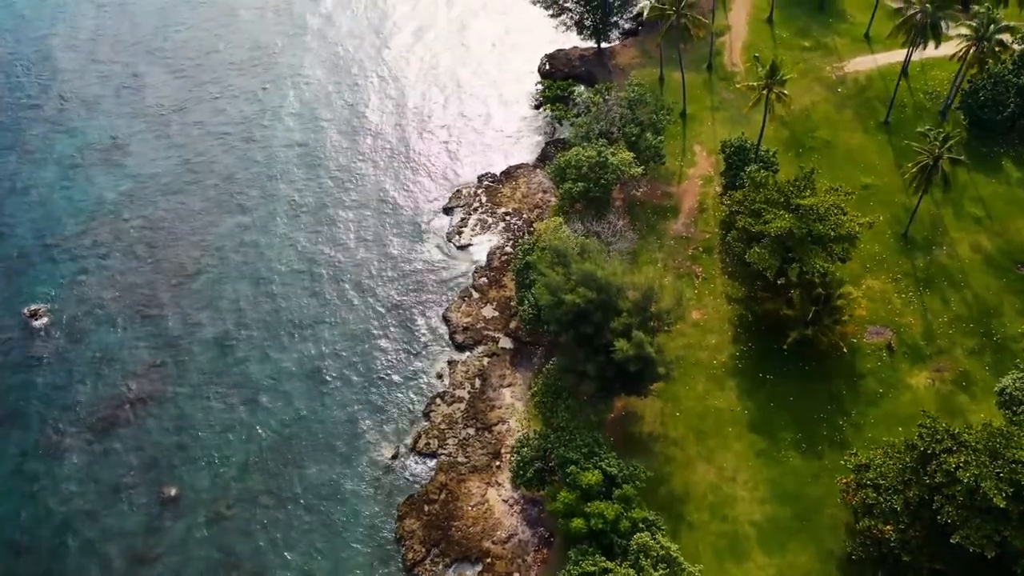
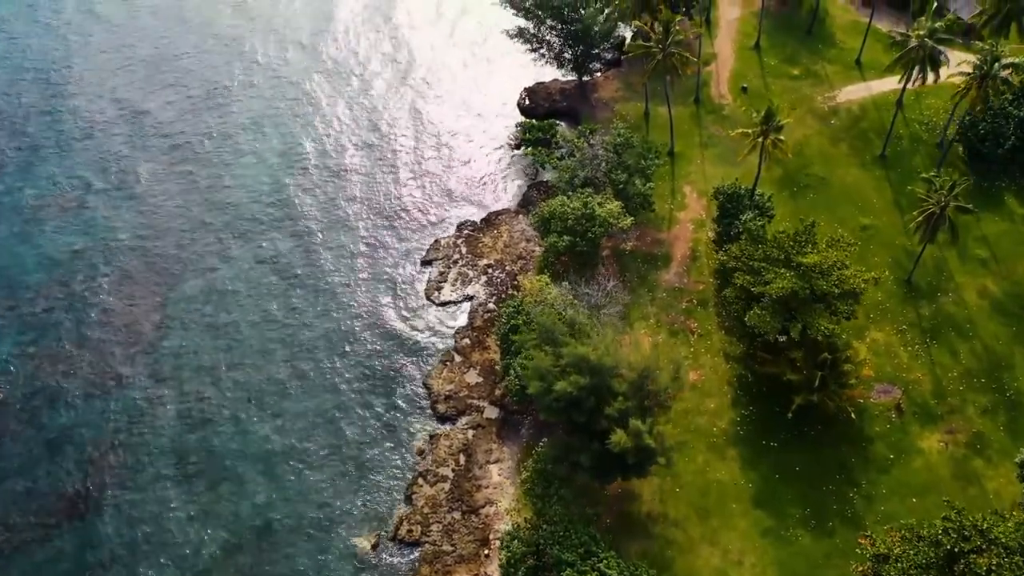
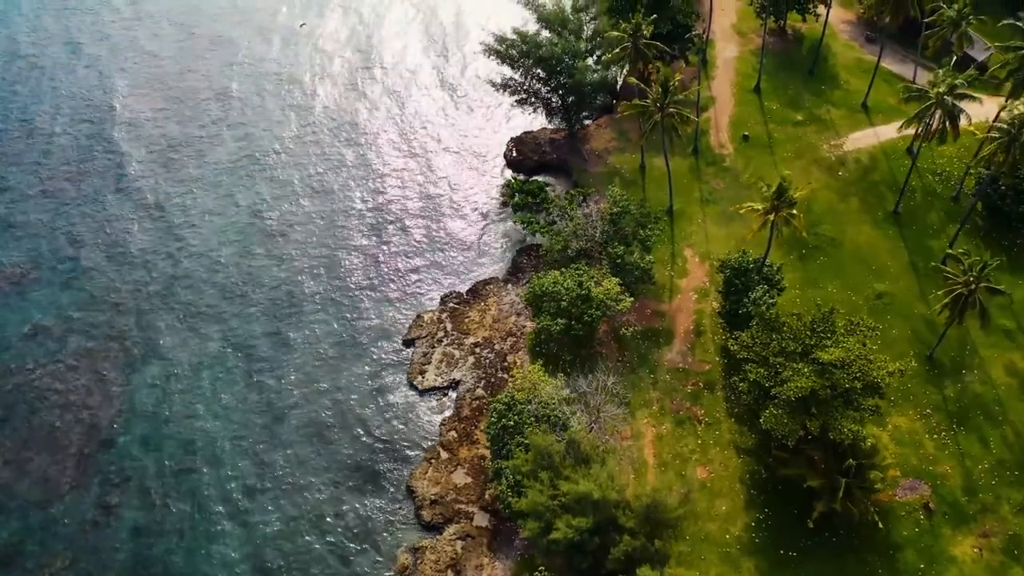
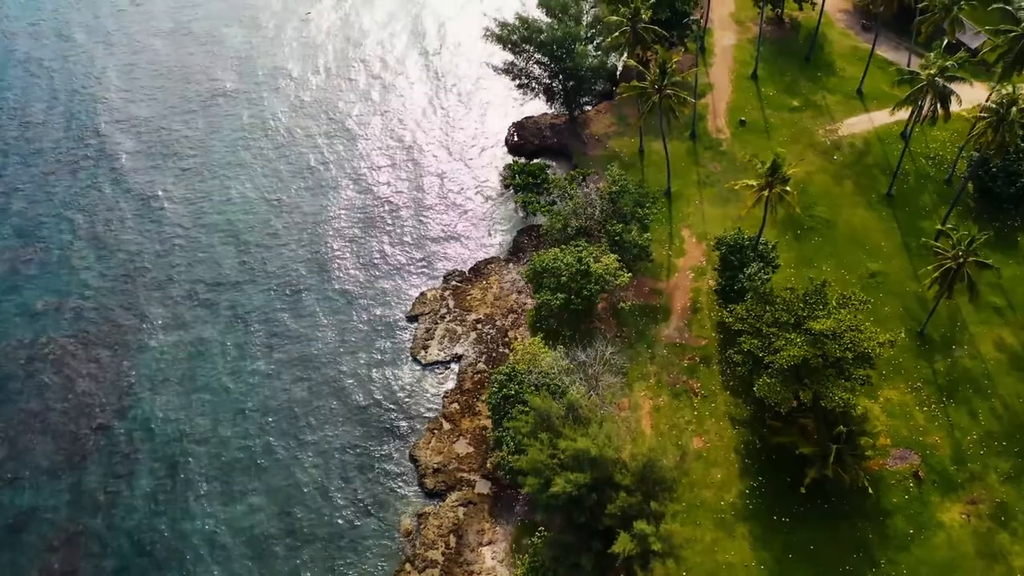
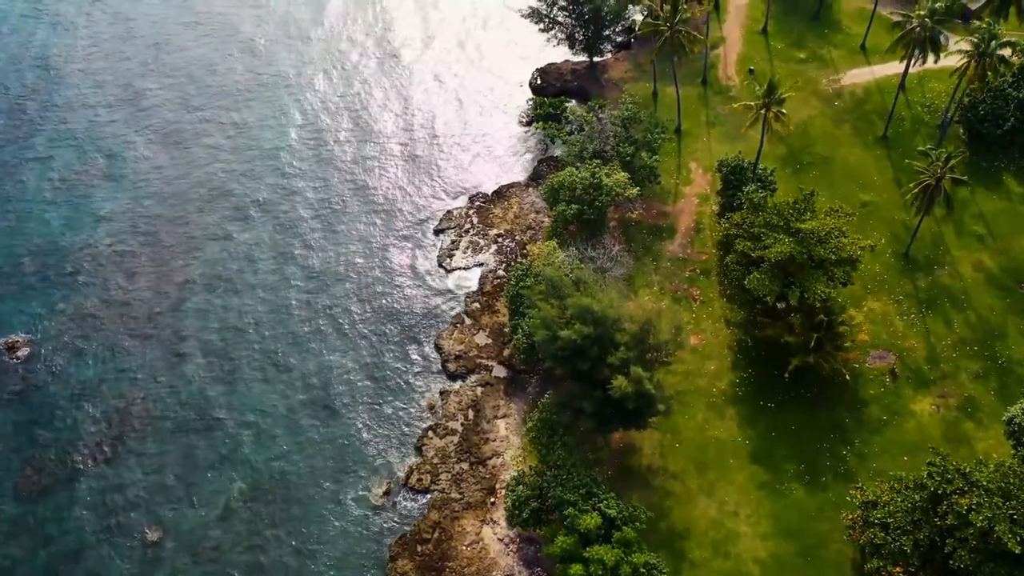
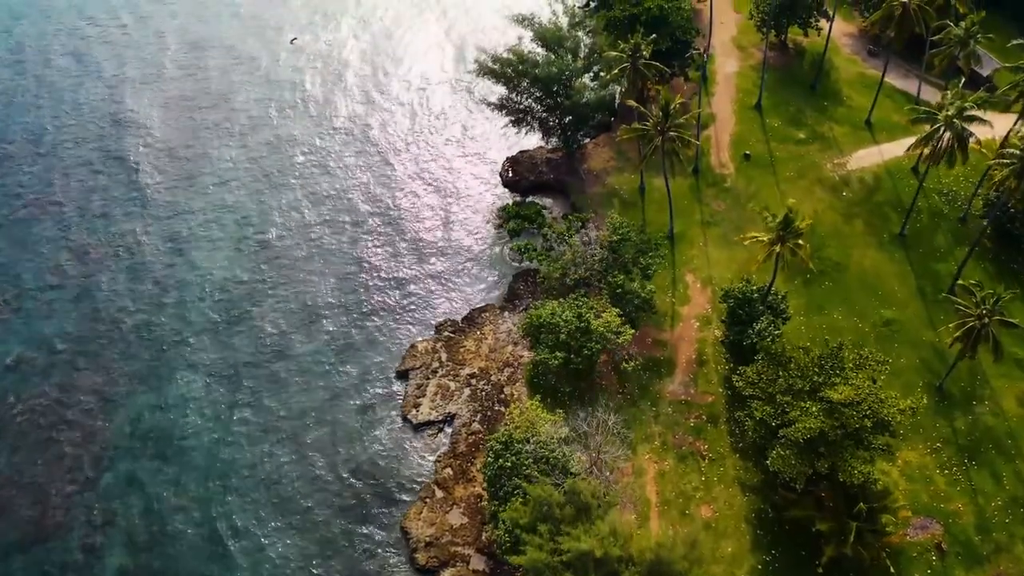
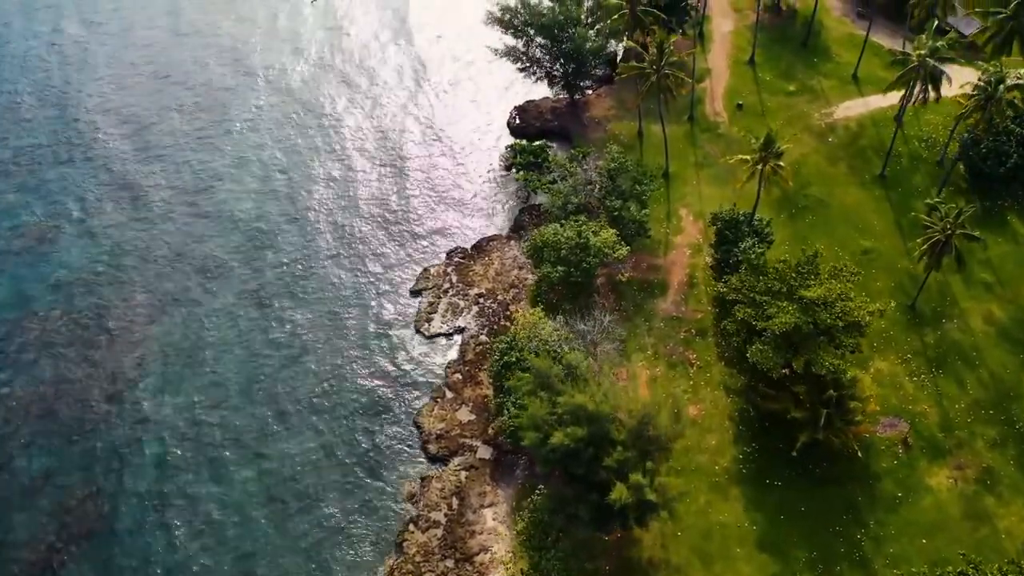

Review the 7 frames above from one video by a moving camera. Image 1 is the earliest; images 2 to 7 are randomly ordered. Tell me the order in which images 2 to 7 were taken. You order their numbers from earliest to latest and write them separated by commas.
5, 2, 7, 4, 3, 6
